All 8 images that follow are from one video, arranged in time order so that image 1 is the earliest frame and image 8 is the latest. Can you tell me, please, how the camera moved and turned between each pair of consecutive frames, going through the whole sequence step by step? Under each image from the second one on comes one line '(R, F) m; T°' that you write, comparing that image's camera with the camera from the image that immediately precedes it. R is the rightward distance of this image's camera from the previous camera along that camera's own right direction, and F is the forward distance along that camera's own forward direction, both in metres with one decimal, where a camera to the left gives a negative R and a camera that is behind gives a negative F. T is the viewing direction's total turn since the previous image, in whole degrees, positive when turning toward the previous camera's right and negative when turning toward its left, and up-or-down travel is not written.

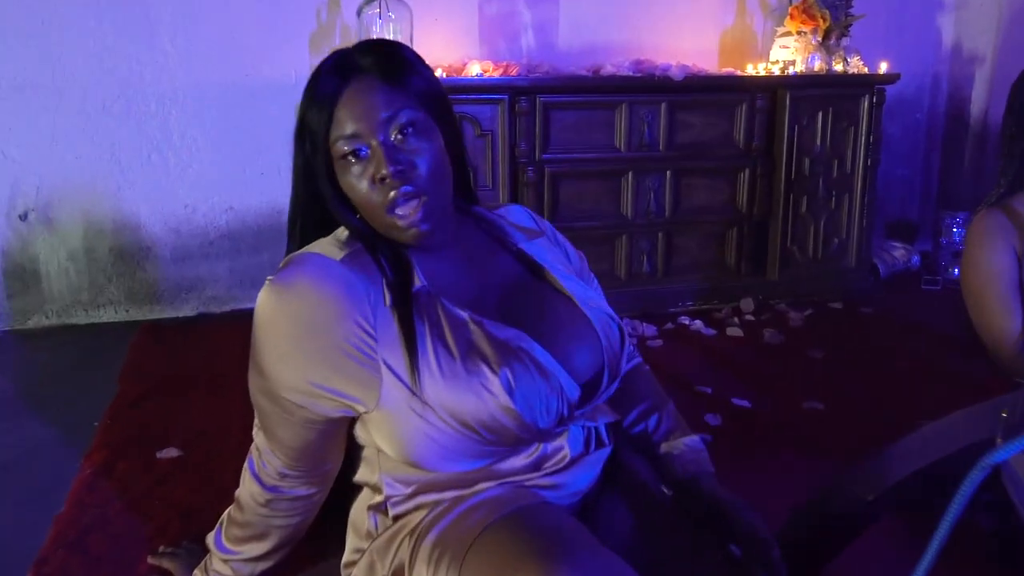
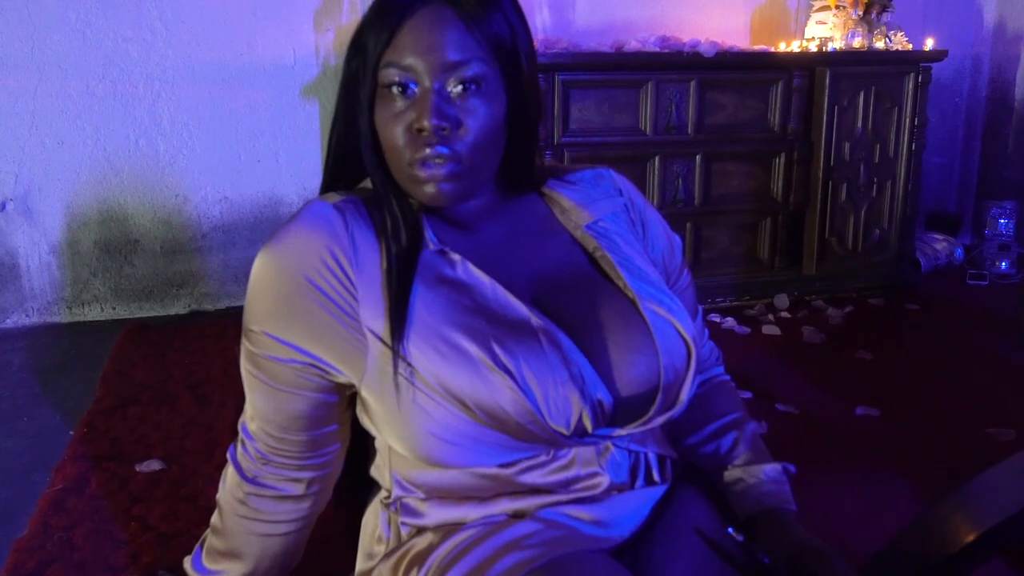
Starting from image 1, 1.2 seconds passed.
(0.0, +0.2) m; 0°
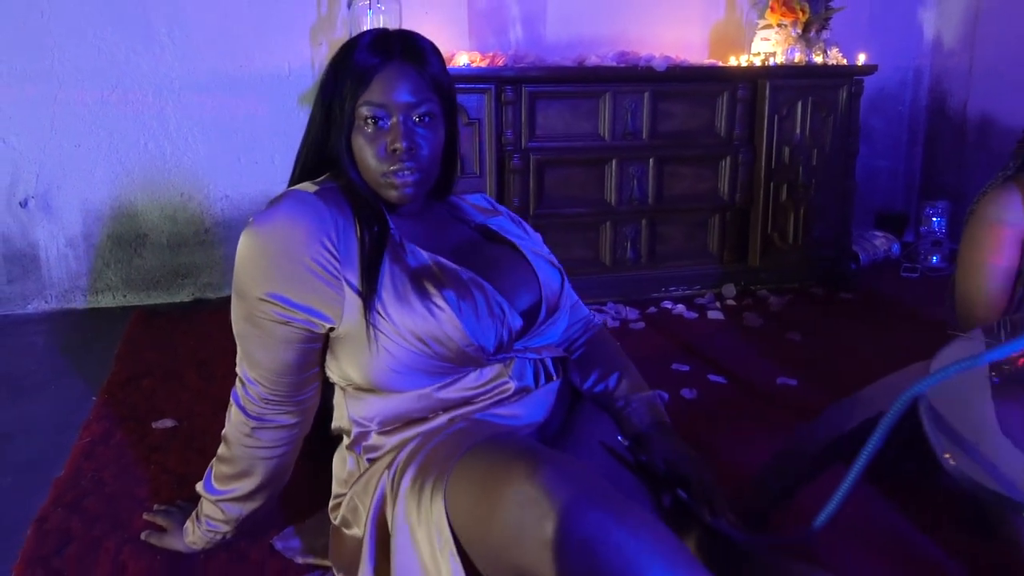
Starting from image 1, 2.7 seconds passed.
(+0.1, -0.3) m; 0°
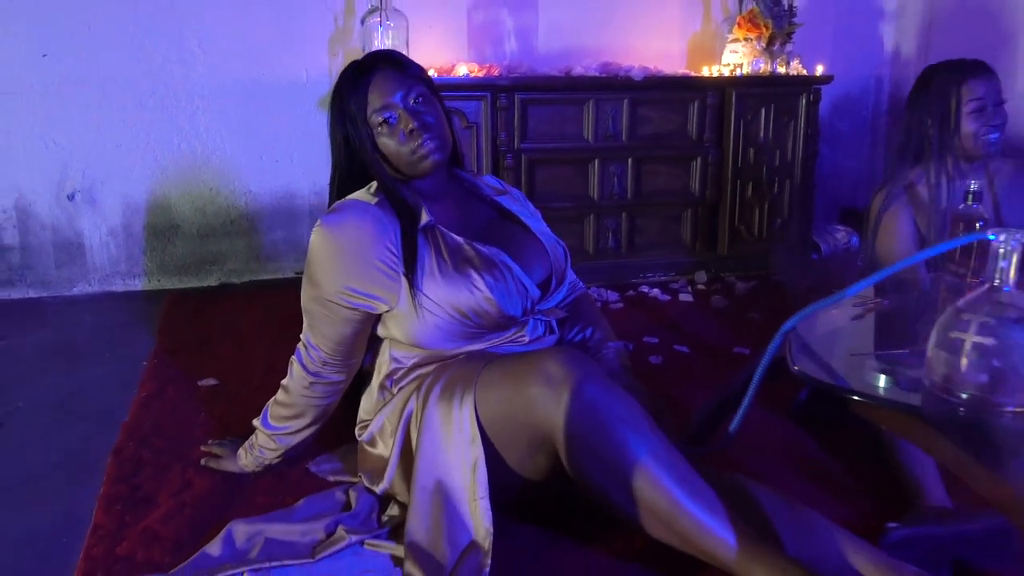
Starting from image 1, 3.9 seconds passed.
(0.0, -0.3) m; 0°
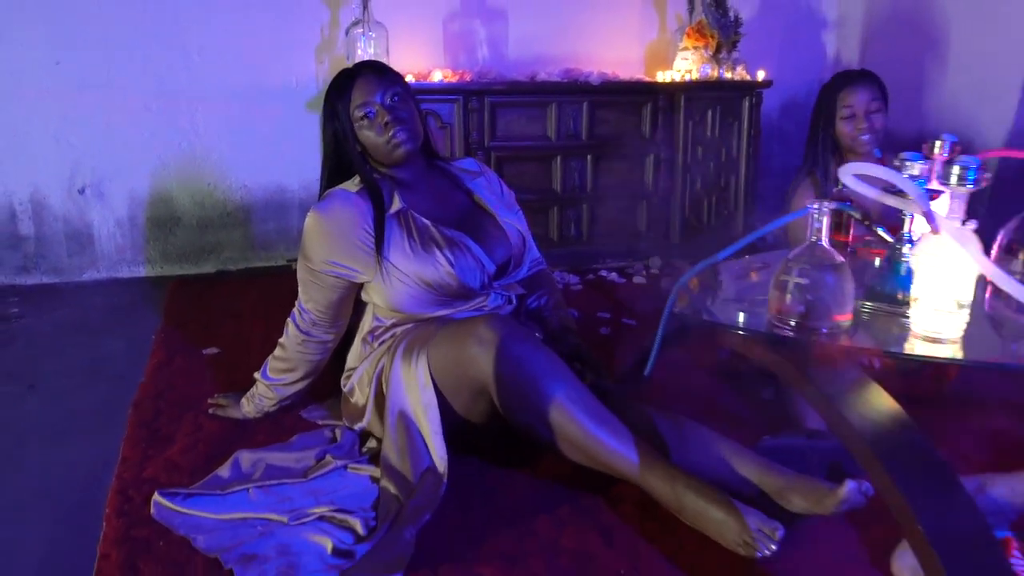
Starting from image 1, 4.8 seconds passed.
(+0.1, -0.3) m; +1°
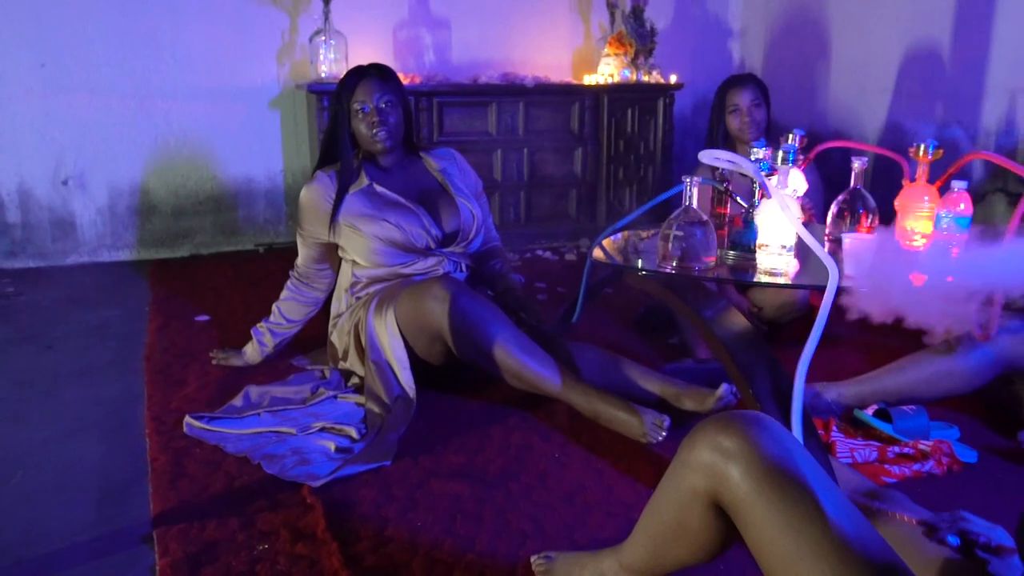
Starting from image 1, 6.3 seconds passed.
(0.0, -0.5) m; +4°
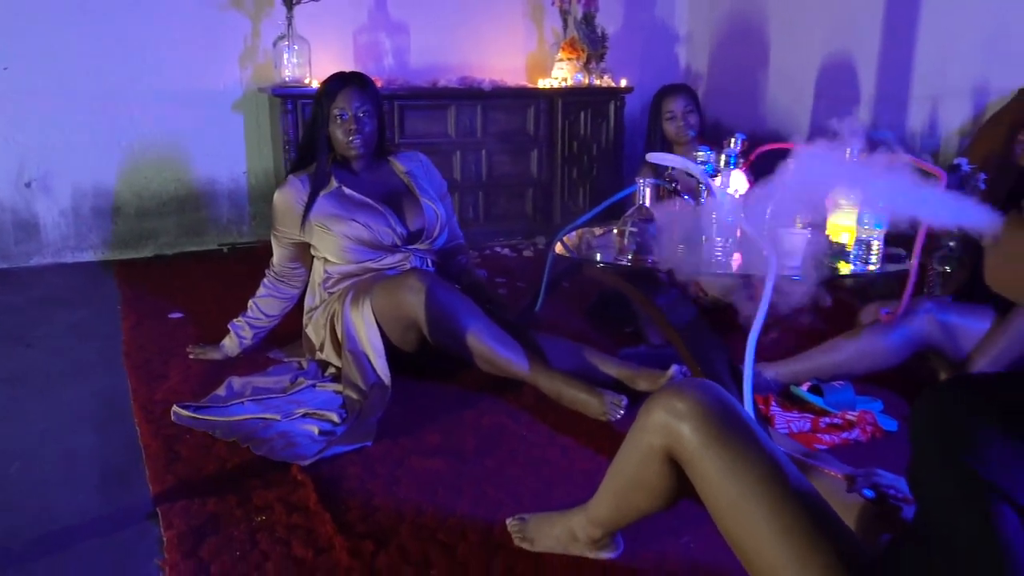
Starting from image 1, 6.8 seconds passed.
(0.0, -0.2) m; +3°
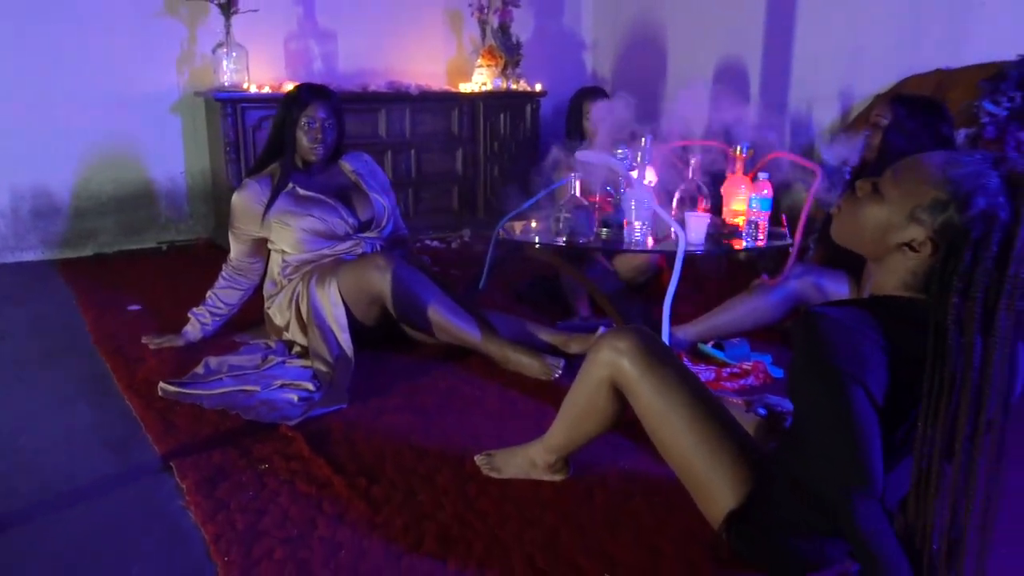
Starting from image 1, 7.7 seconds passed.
(-0.1, -0.3) m; +7°
